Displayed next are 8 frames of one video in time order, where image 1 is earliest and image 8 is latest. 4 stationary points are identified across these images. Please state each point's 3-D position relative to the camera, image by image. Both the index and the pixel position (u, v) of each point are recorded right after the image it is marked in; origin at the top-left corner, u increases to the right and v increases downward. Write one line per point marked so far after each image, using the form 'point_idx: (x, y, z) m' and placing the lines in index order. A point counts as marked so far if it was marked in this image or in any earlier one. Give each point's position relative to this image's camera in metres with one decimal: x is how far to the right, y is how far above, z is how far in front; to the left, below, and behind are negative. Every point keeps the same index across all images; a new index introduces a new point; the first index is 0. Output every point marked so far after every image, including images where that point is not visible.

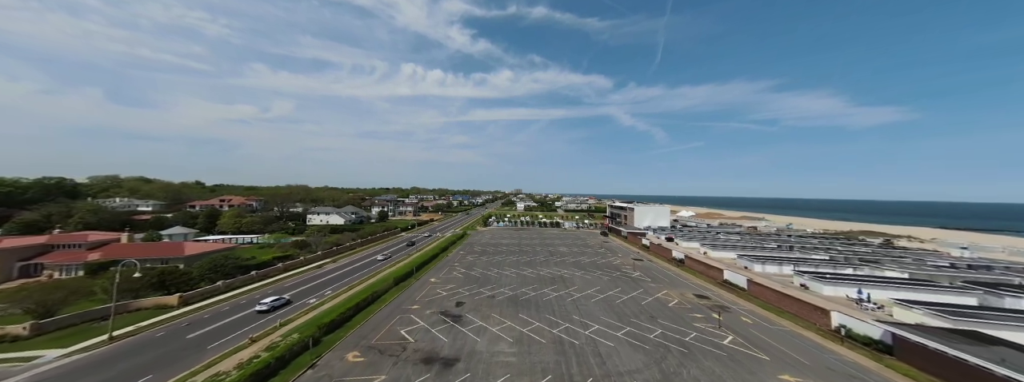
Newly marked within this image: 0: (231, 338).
0: (-20.4, -10.7, +19.7) m
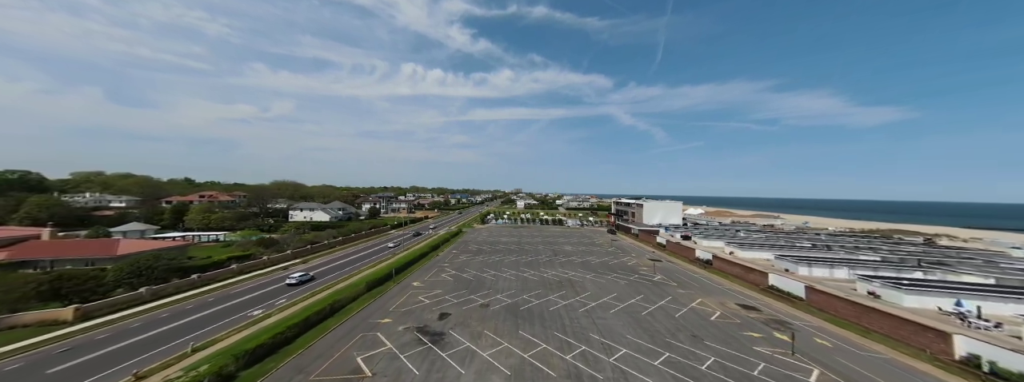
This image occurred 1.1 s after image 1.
0: (-20.5, -9.3, +13.9) m
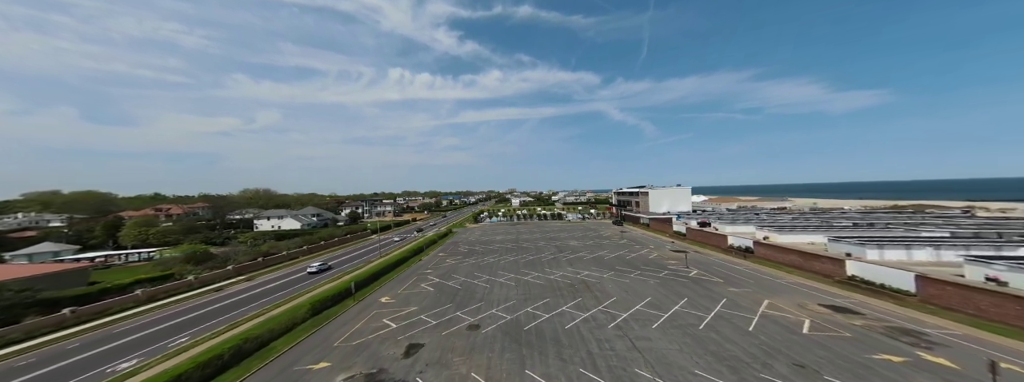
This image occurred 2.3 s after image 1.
0: (-20.3, -8.7, +6.5) m
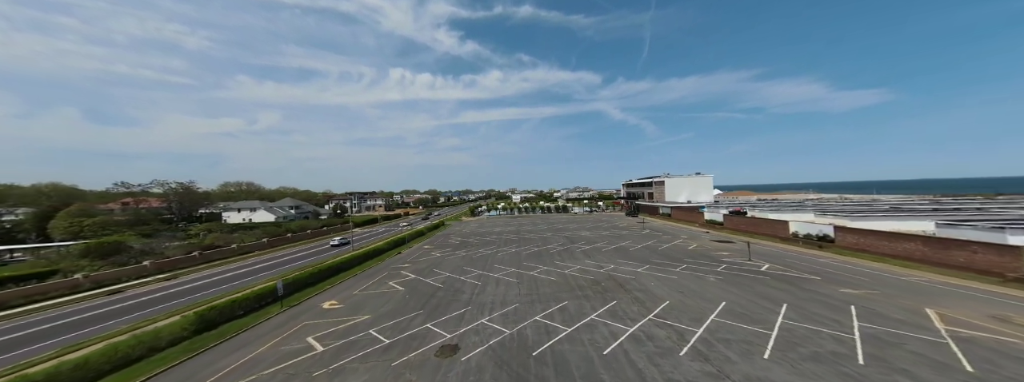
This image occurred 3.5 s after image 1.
0: (-20.4, -6.2, -0.4) m
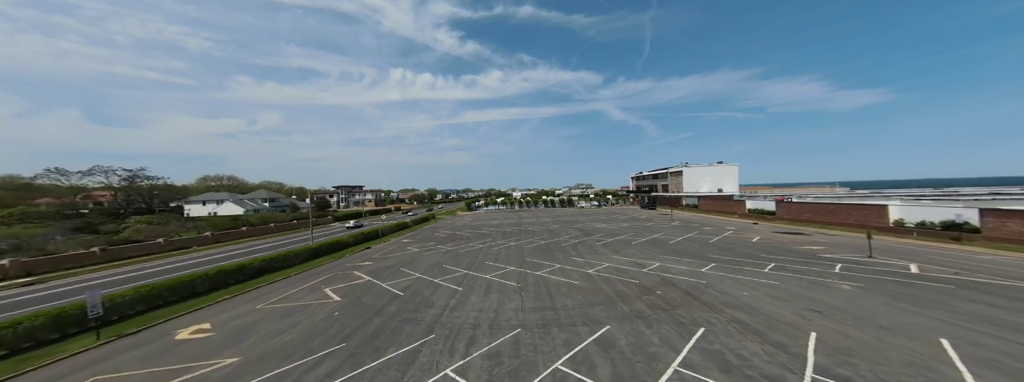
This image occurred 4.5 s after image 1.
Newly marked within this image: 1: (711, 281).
0: (-20.5, -4.3, -7.0) m
1: (+8.1, -3.7, +11.2) m
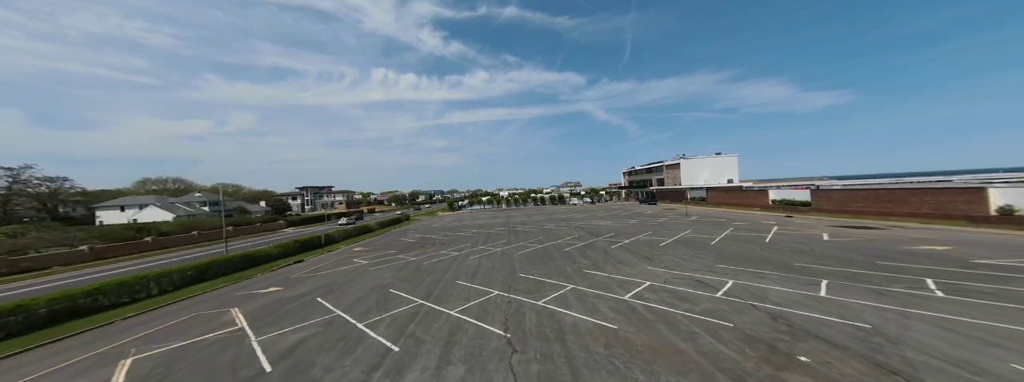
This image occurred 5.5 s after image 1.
0: (-20.0, -3.9, -13.7) m
1: (+7.7, -2.8, +5.9) m
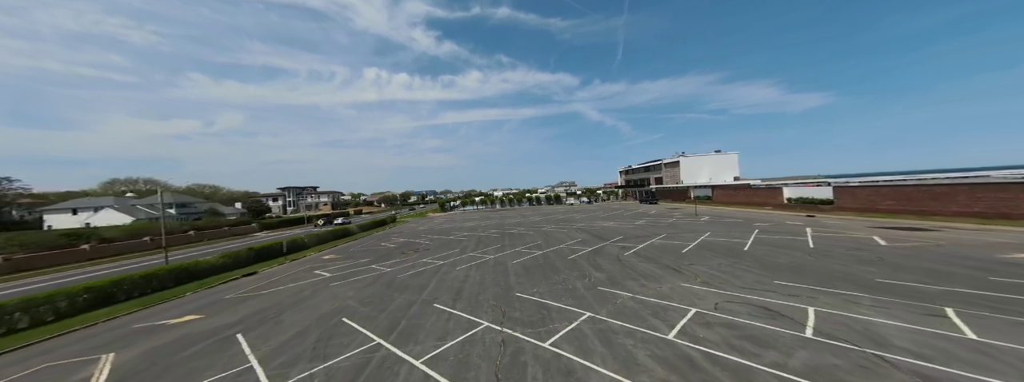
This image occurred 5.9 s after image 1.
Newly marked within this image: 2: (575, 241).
0: (-19.6, -3.7, -16.7) m
1: (+7.7, -2.6, +3.4) m
2: (+4.0, -3.3, +17.5) m
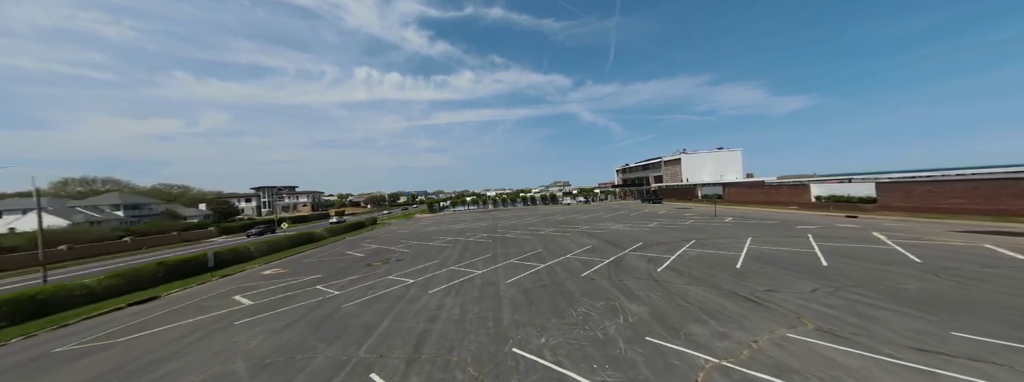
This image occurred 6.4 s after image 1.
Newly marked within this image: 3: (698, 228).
0: (-19.1, -3.5, -20.7) m
1: (+7.7, -2.4, +0.1) m
2: (+3.7, -3.1, +14.0) m
3: (+12.1, -2.3, +17.8) m
